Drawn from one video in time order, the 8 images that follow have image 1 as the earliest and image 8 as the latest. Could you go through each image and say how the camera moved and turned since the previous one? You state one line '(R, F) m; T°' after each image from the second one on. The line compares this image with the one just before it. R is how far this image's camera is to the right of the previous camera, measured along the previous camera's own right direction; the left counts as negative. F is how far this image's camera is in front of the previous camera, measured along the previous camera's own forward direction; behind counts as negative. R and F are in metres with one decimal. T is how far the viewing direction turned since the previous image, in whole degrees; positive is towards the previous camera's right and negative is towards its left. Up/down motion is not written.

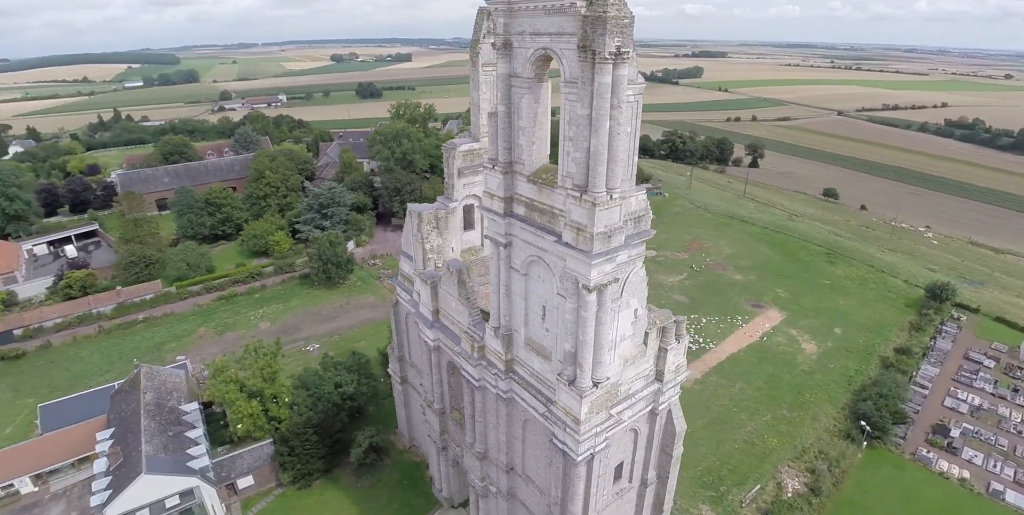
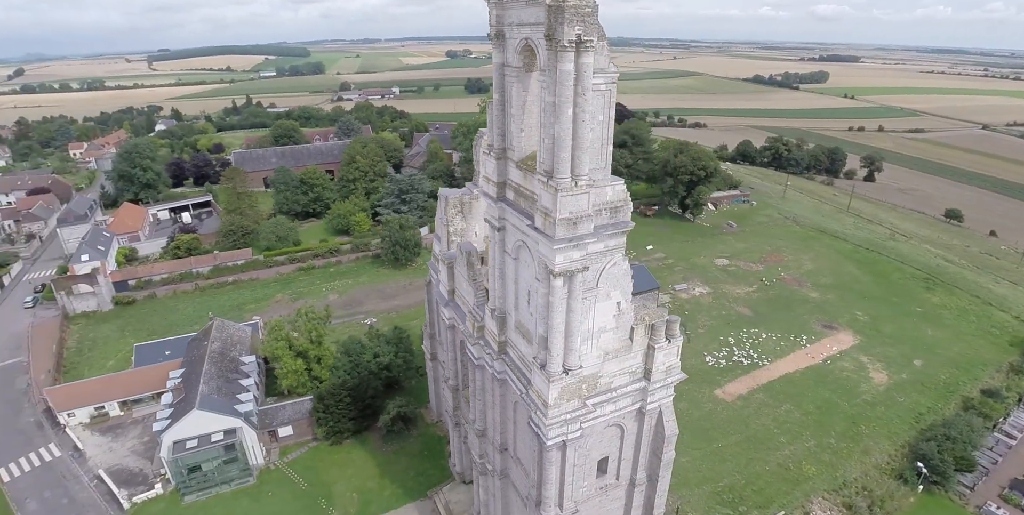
(+3.3, -0.2) m; -10°
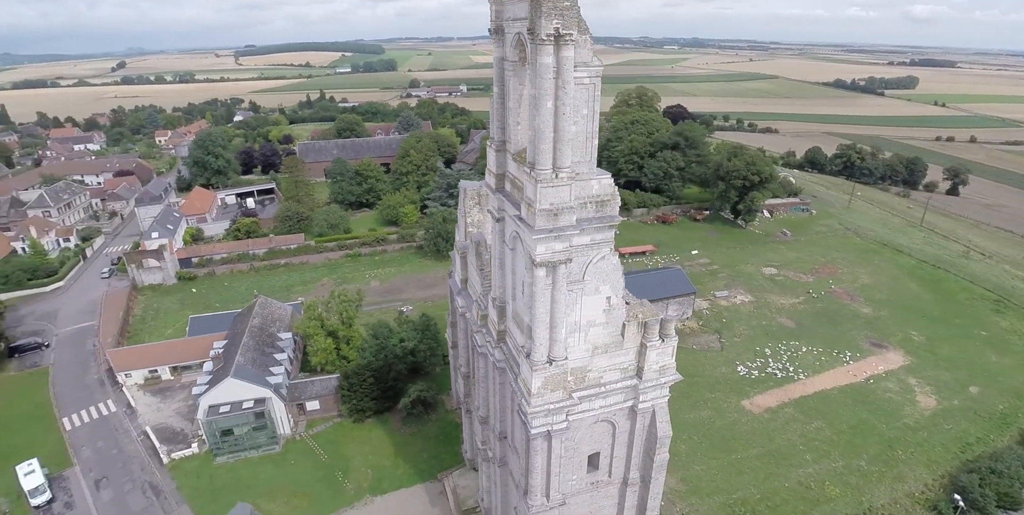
(+2.0, -0.3) m; -6°
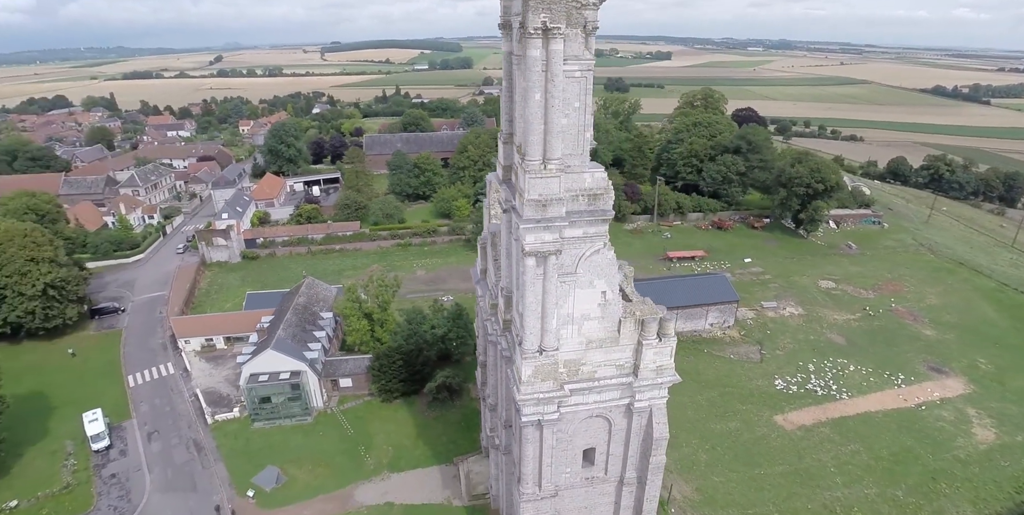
(+2.0, -0.3) m; -7°
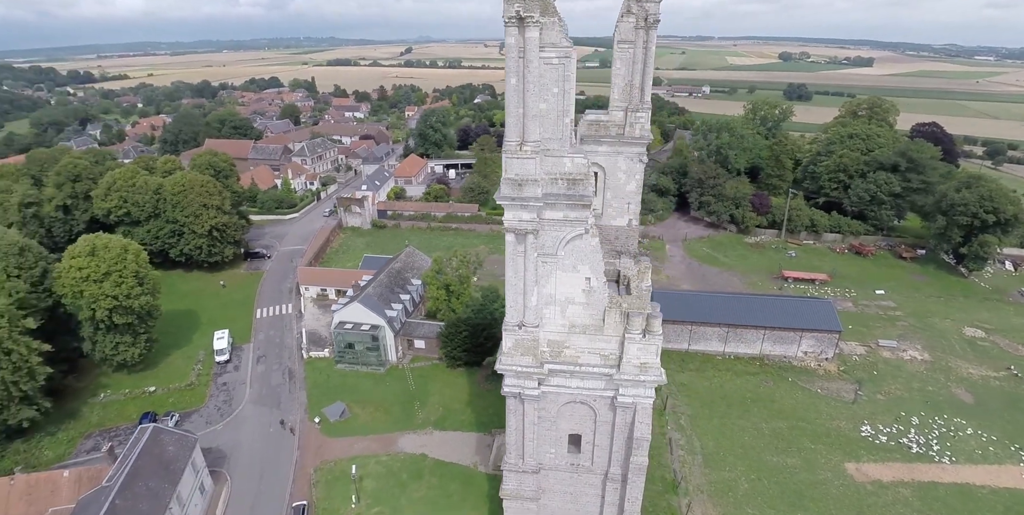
(+4.9, -0.4) m; -15°
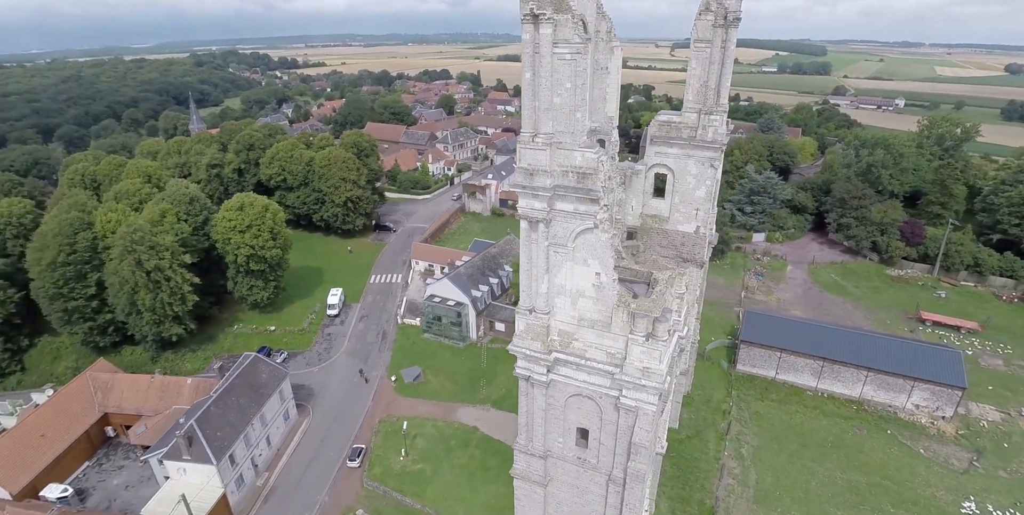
(+4.1, -0.3) m; -15°
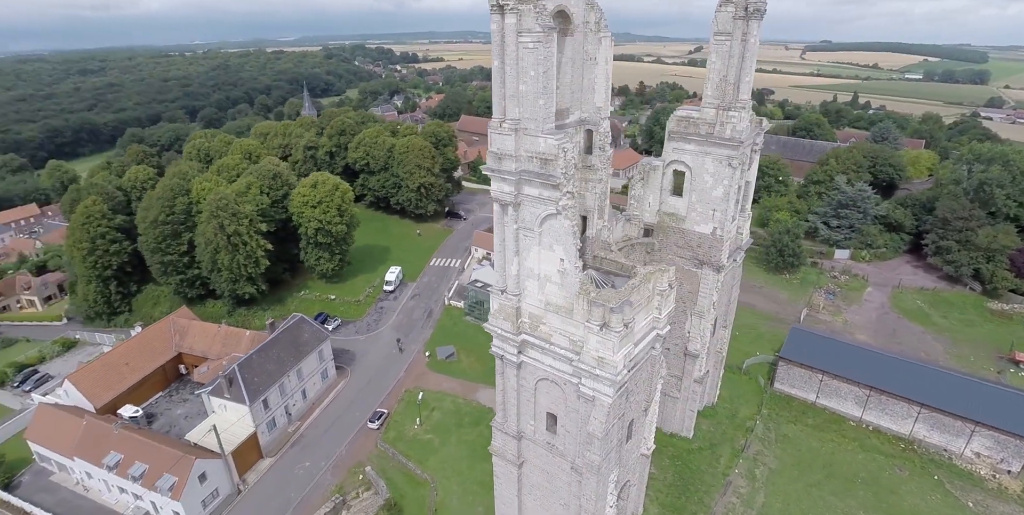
(+4.3, -0.3) m; -10°
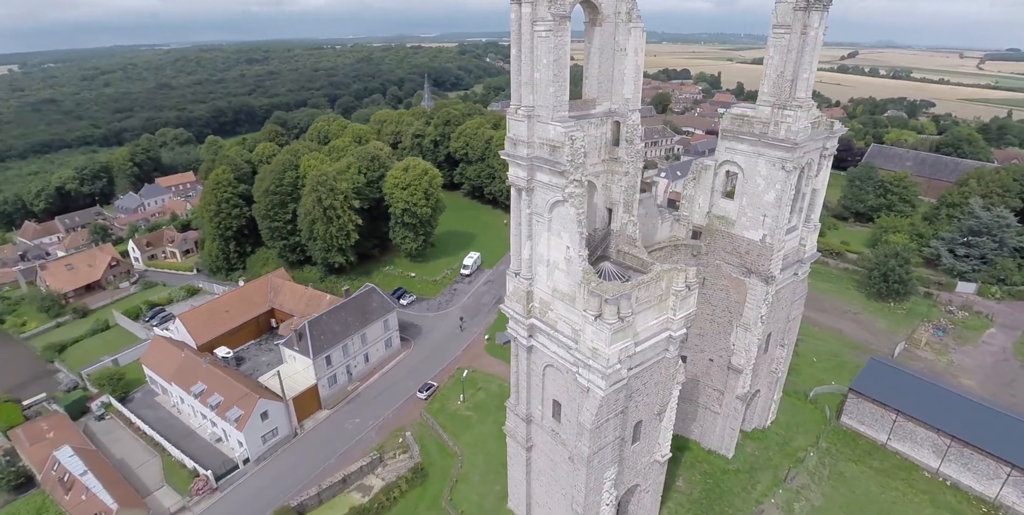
(+3.5, -0.2) m; -12°
